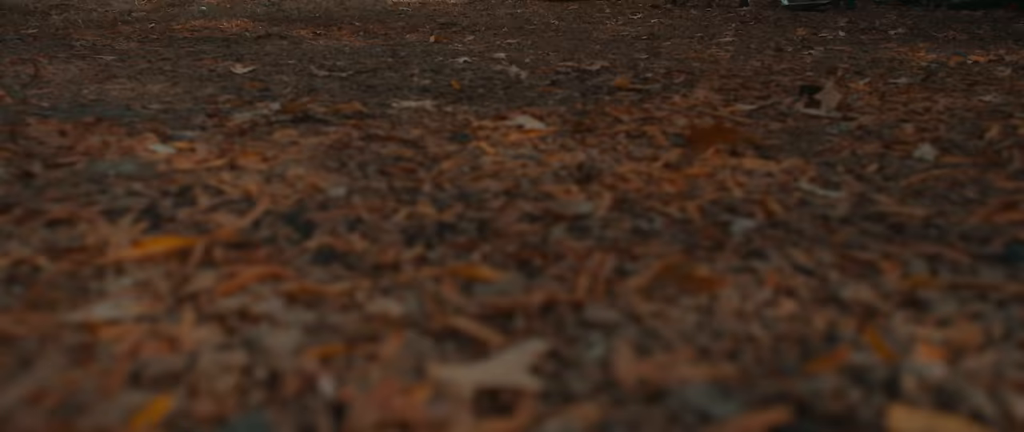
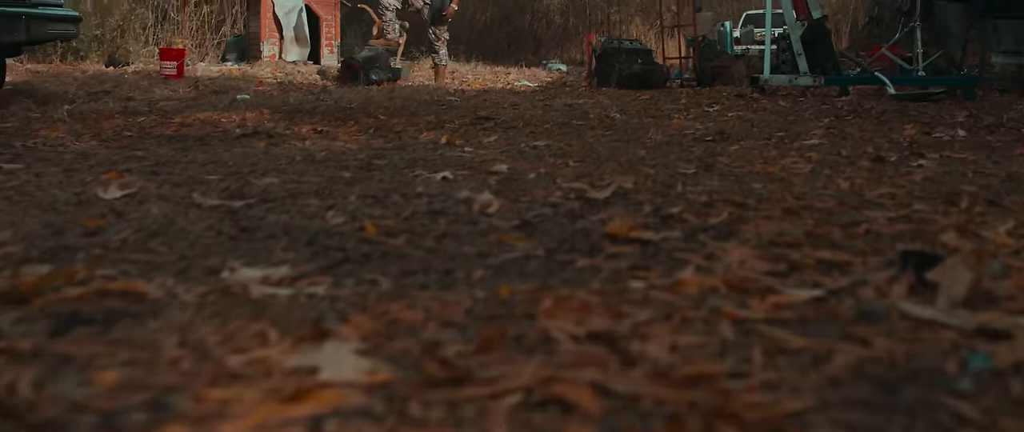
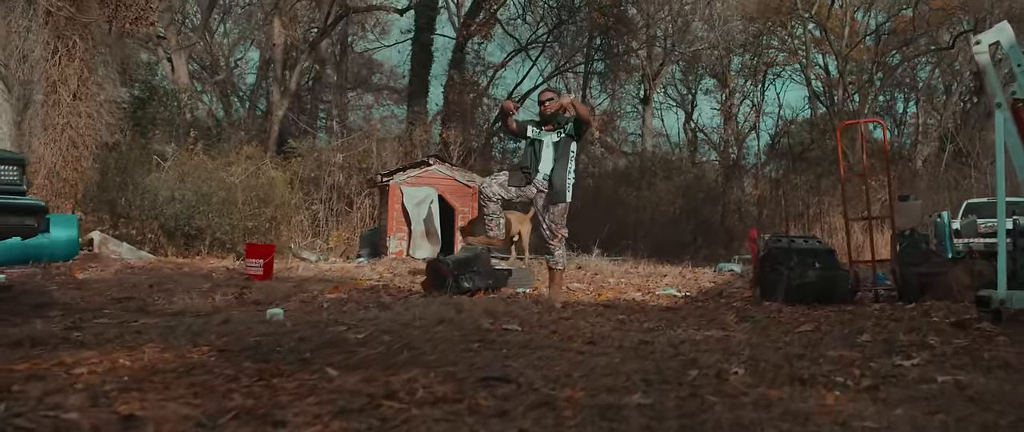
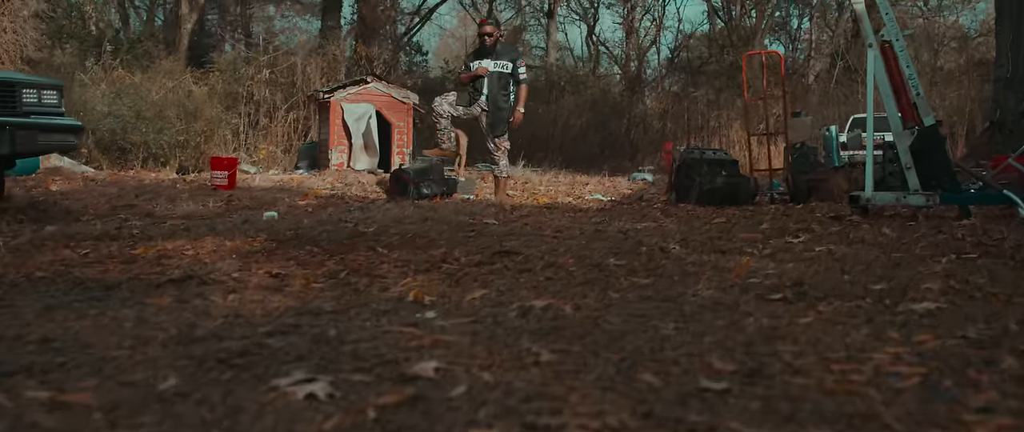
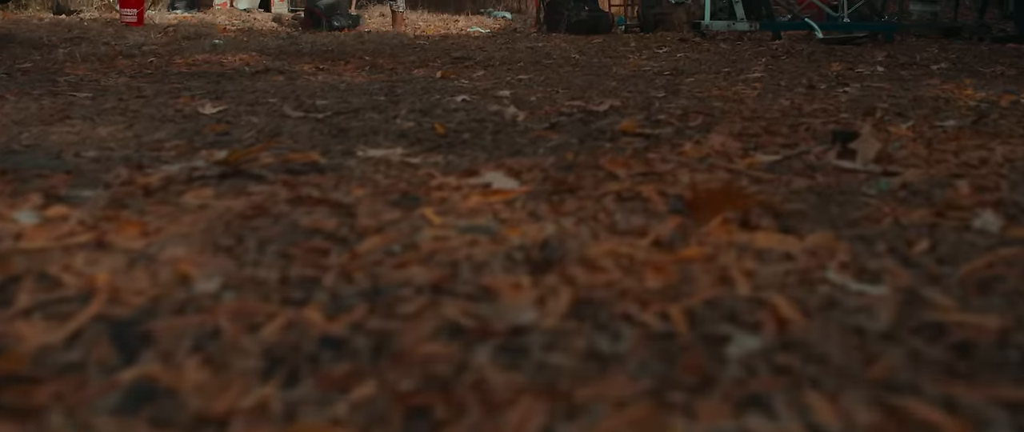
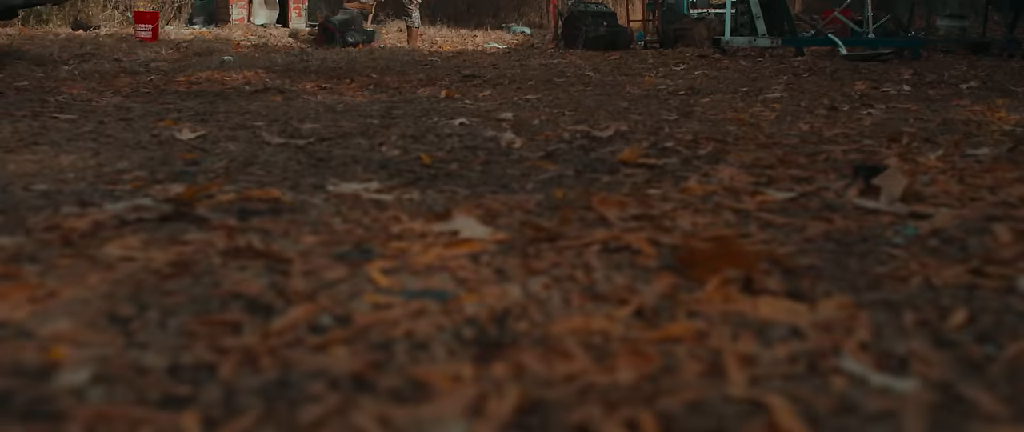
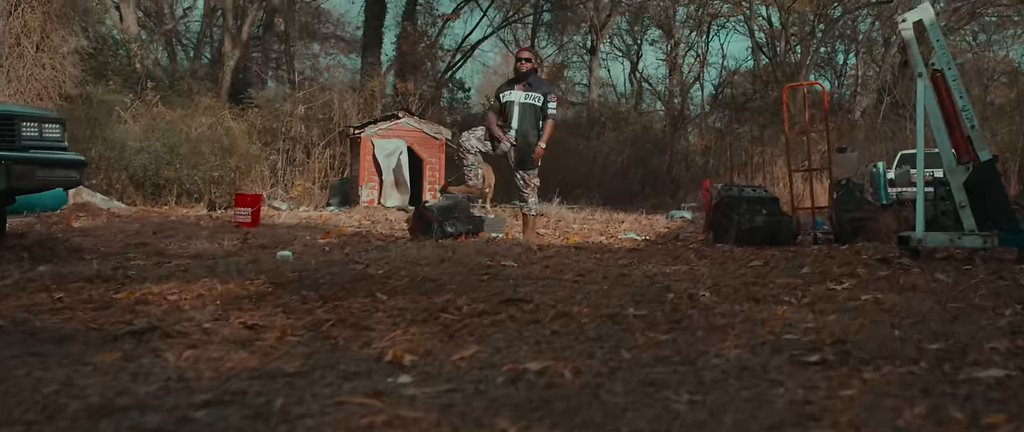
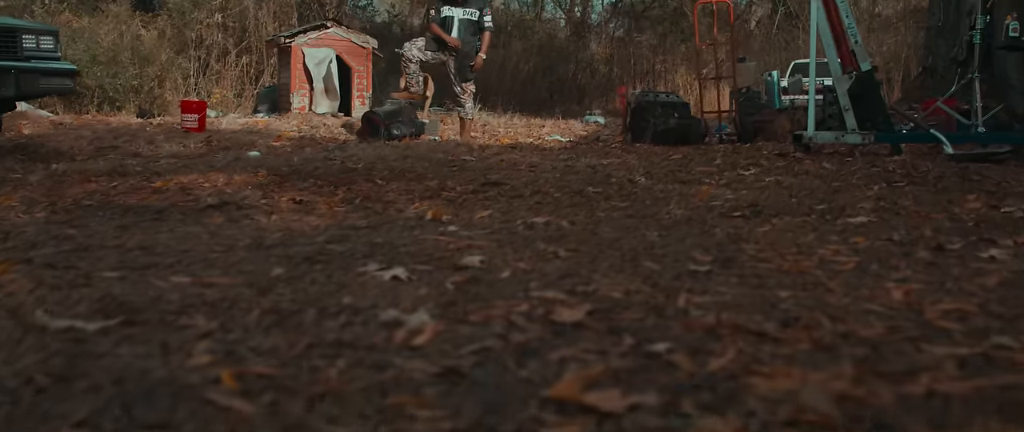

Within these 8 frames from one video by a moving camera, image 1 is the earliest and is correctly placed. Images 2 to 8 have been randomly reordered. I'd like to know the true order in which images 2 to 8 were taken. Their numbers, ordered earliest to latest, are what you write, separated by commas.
5, 6, 2, 8, 4, 7, 3
